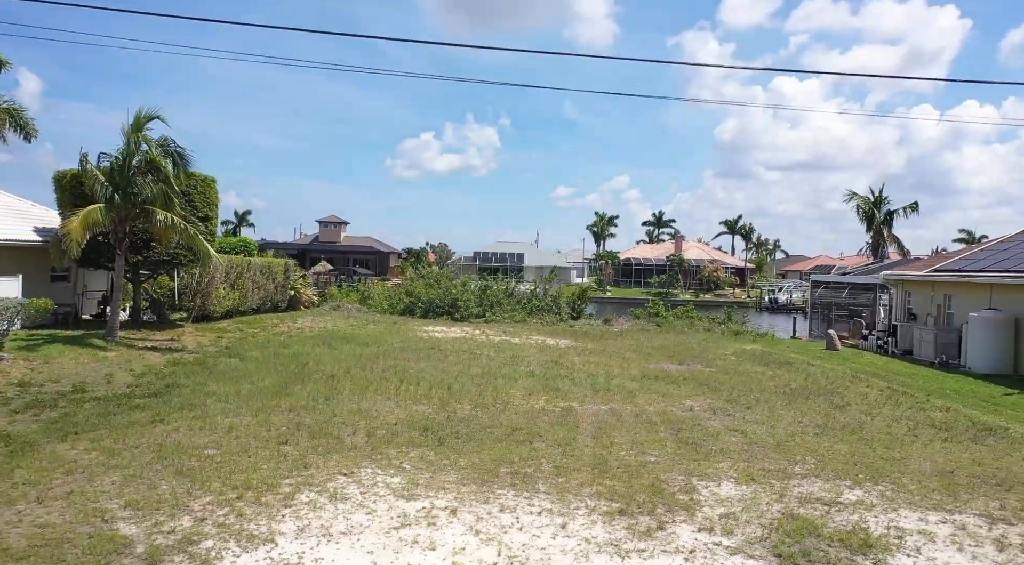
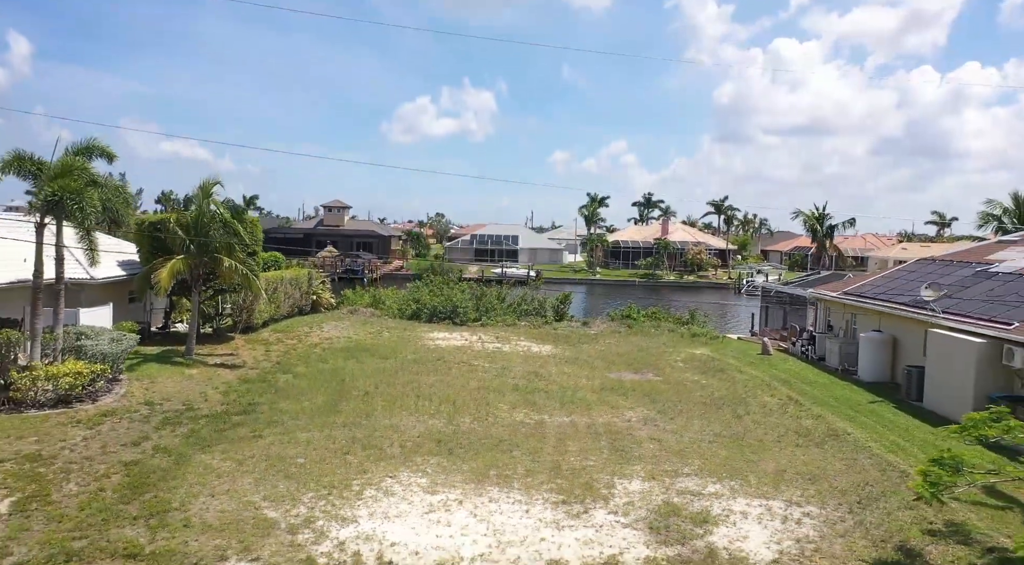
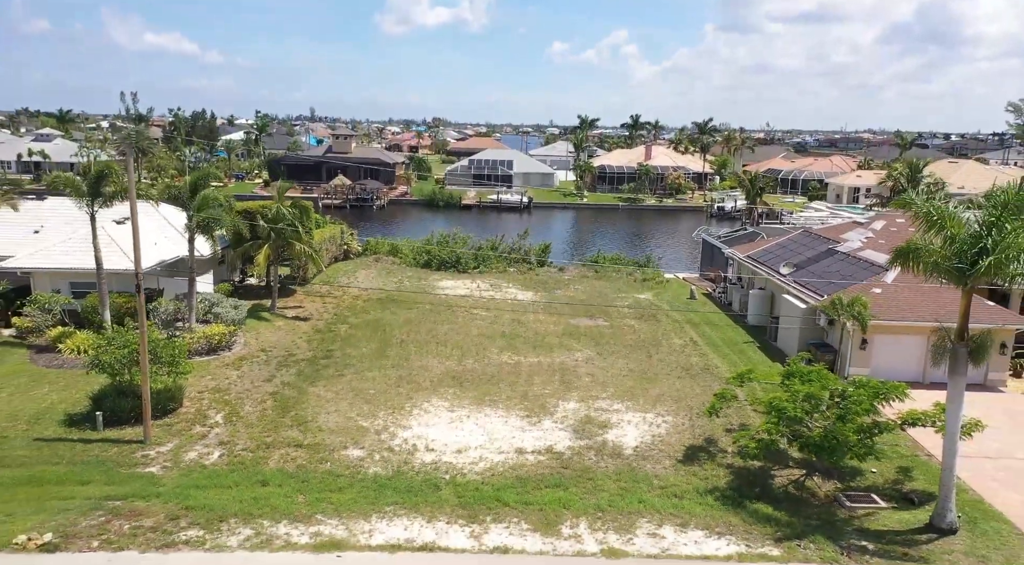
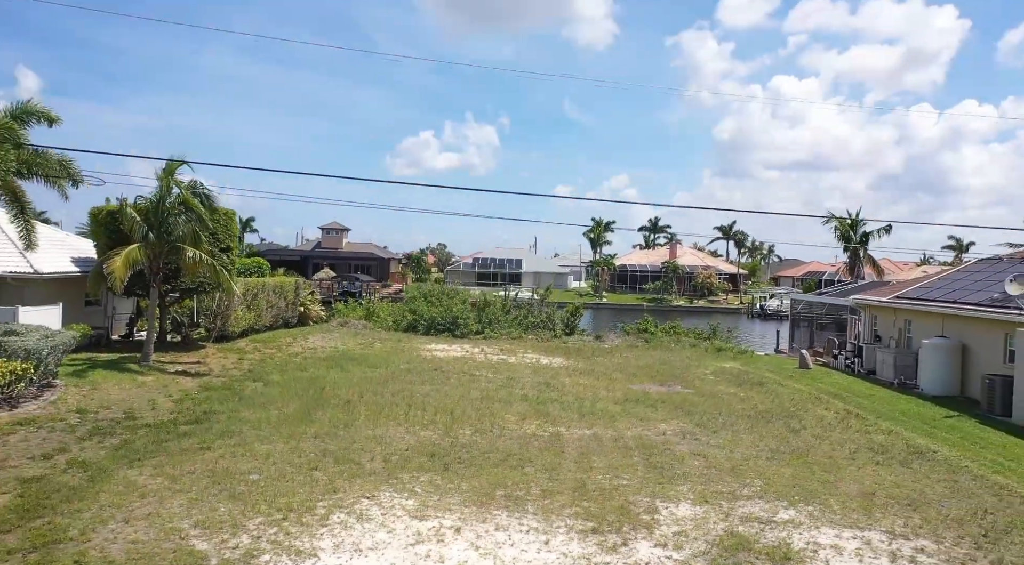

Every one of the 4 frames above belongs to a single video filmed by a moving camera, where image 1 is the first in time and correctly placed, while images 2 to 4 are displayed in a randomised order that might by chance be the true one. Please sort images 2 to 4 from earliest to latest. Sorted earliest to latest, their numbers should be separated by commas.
4, 2, 3
